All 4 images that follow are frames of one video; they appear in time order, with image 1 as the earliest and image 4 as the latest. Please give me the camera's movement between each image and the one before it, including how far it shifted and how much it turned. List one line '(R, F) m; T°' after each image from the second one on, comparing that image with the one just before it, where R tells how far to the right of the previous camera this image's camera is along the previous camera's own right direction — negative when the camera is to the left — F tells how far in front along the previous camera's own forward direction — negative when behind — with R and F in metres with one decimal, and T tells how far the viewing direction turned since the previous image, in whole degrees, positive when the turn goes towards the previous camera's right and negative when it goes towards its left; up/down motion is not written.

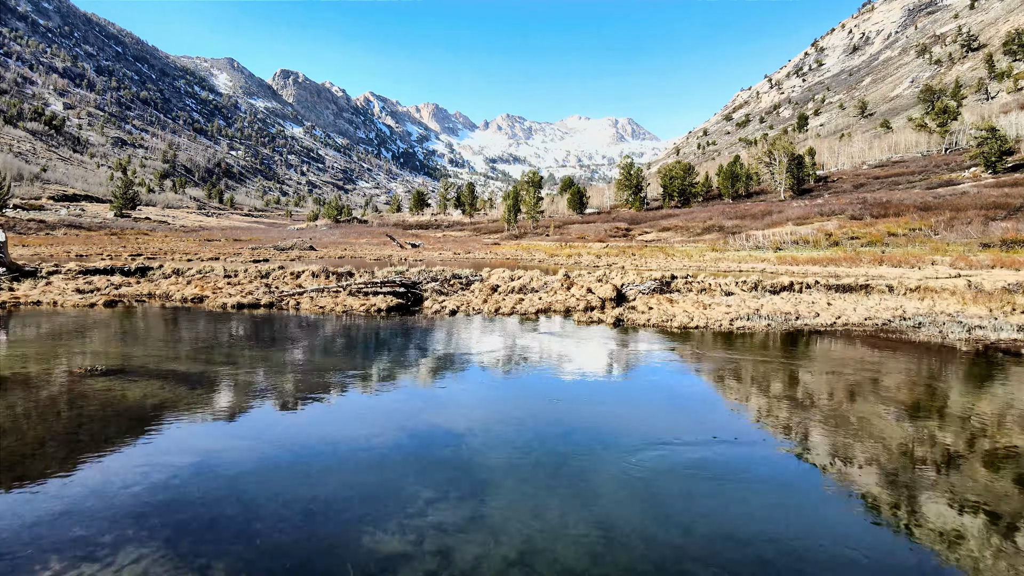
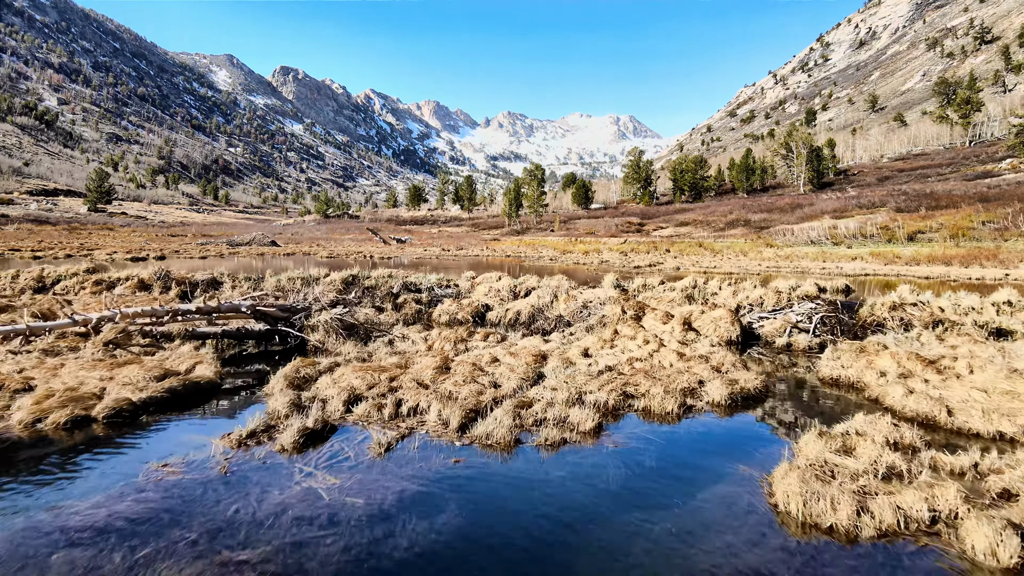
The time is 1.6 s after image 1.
(0.0, +4.0) m; 0°
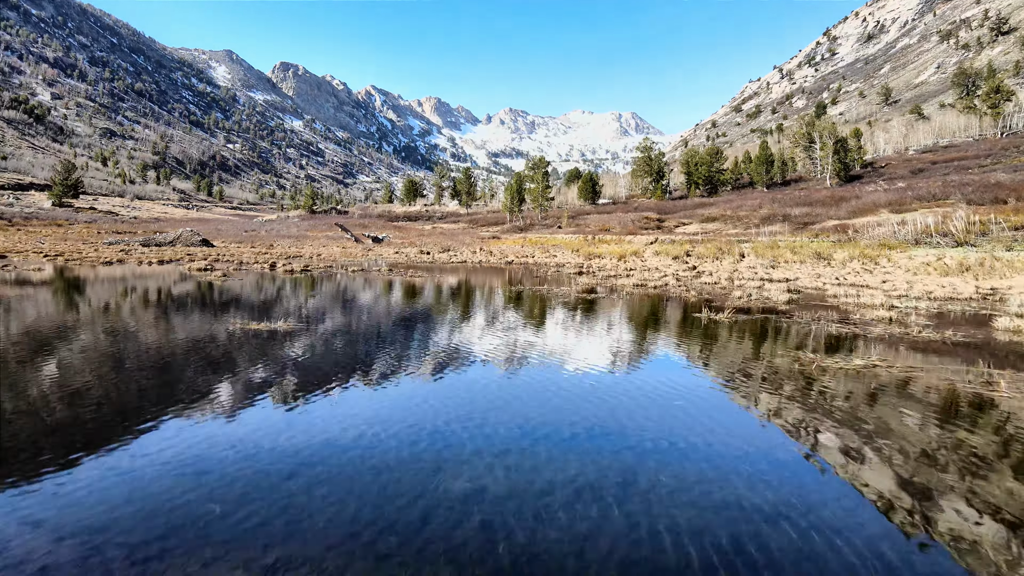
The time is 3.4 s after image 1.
(0.0, +4.8) m; 0°
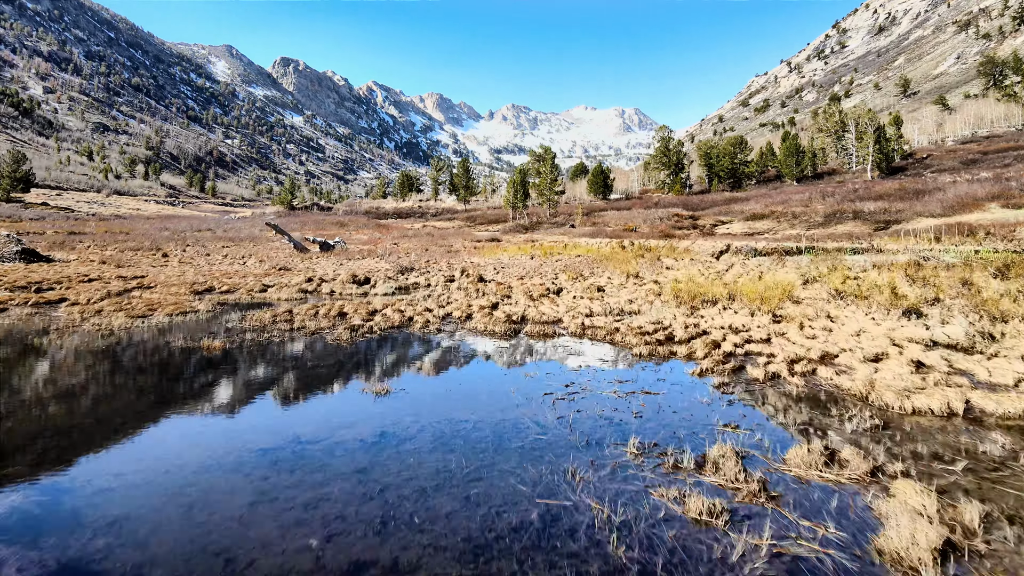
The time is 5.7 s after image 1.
(-0.1, +6.3) m; 0°
